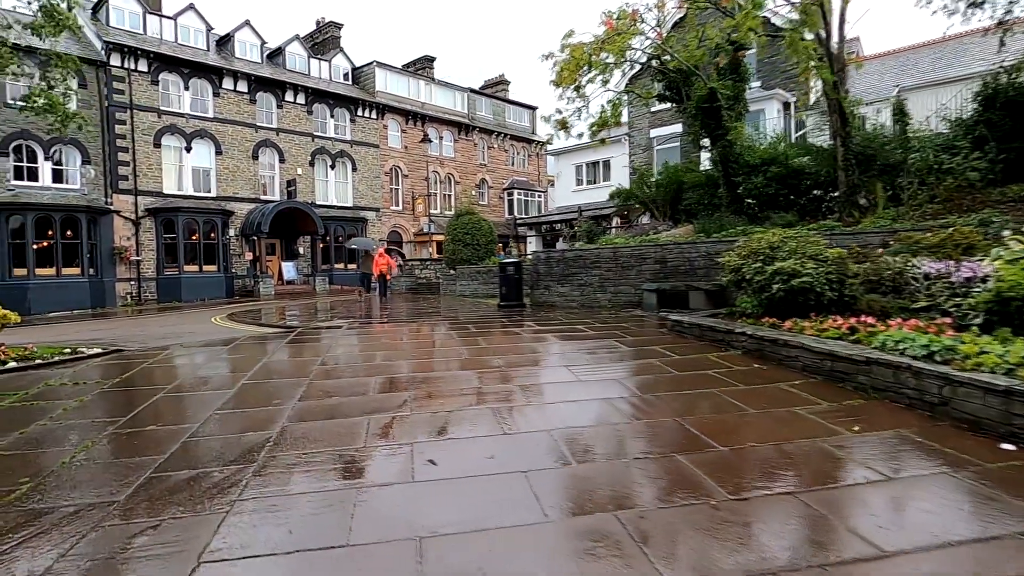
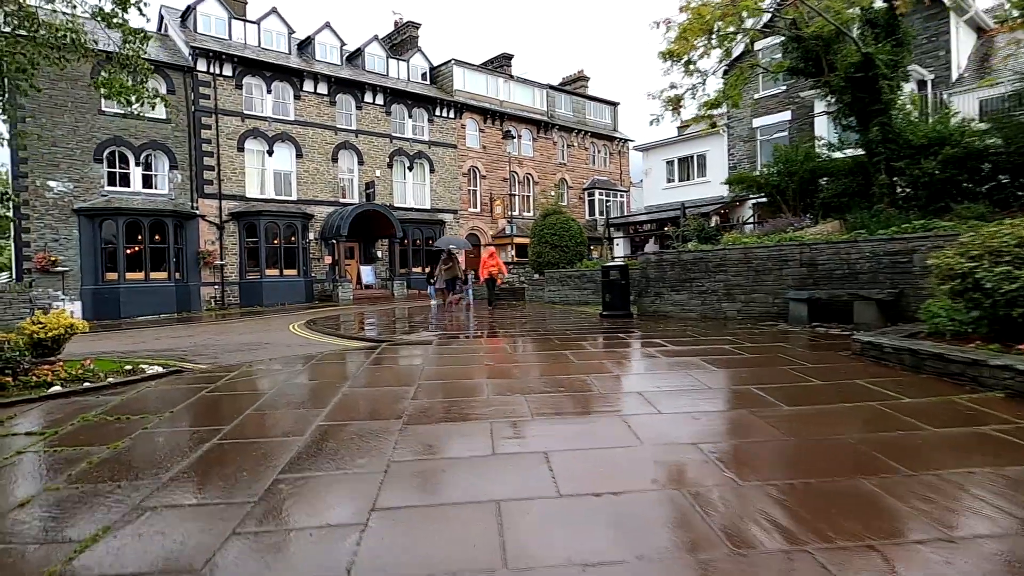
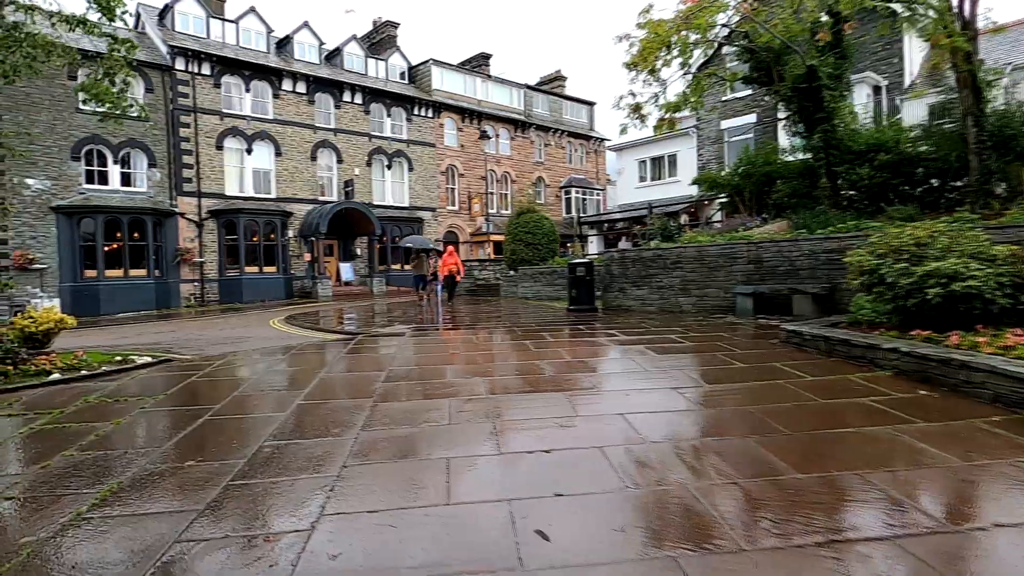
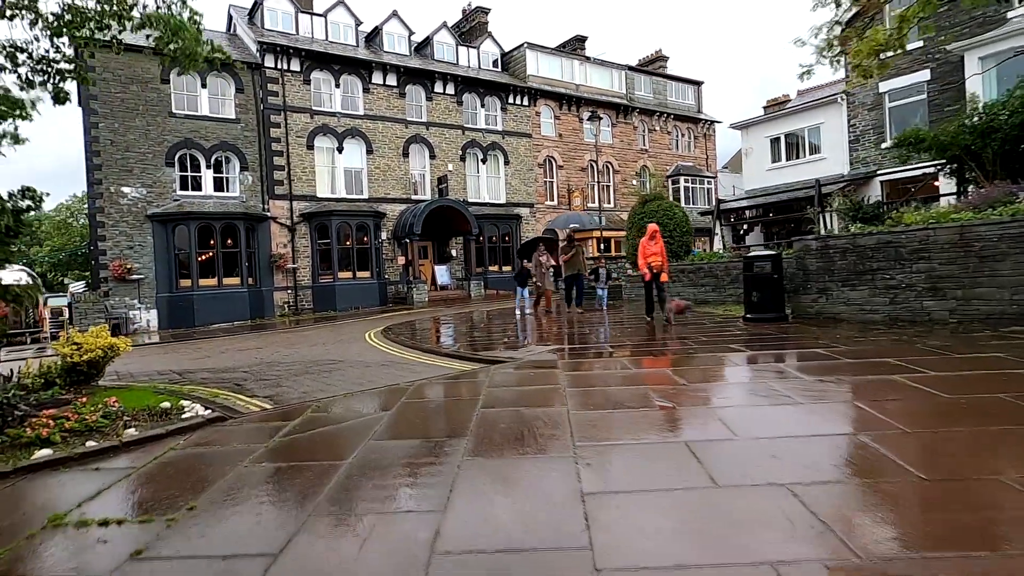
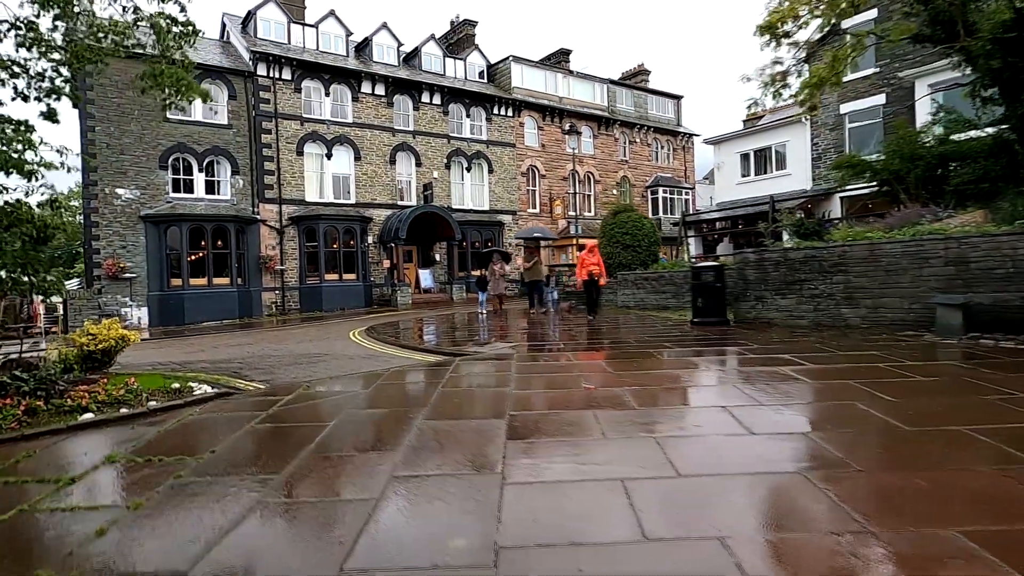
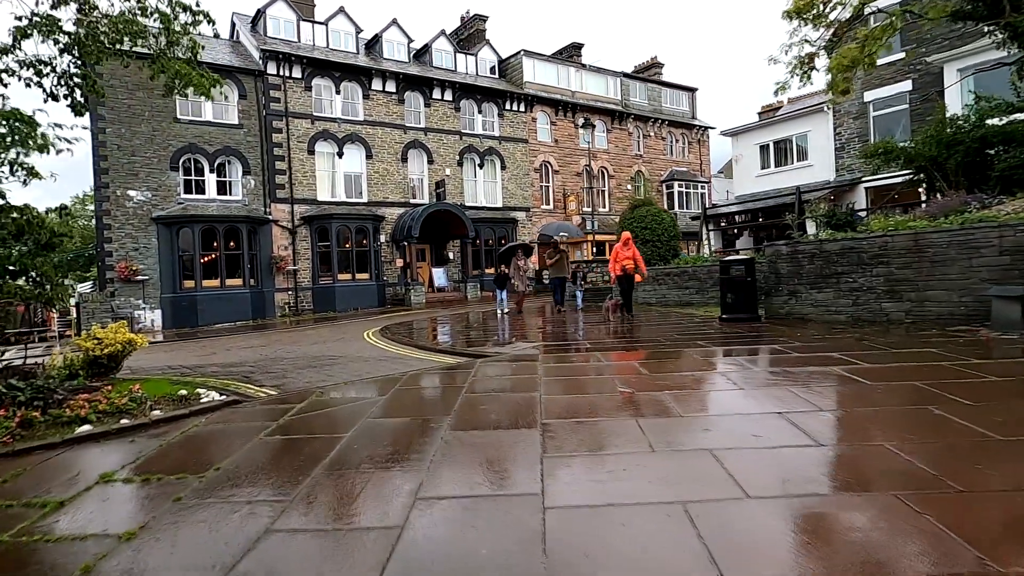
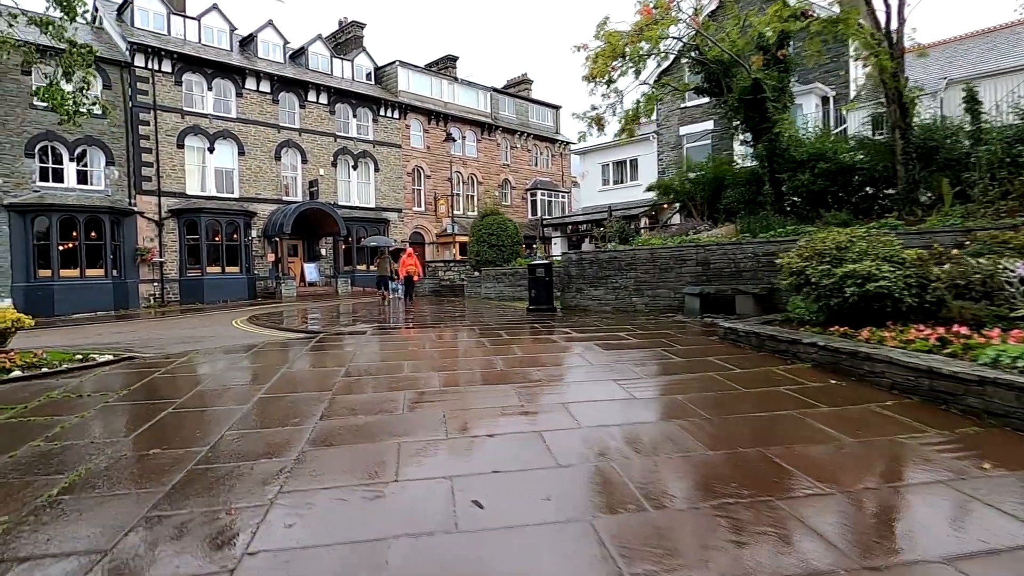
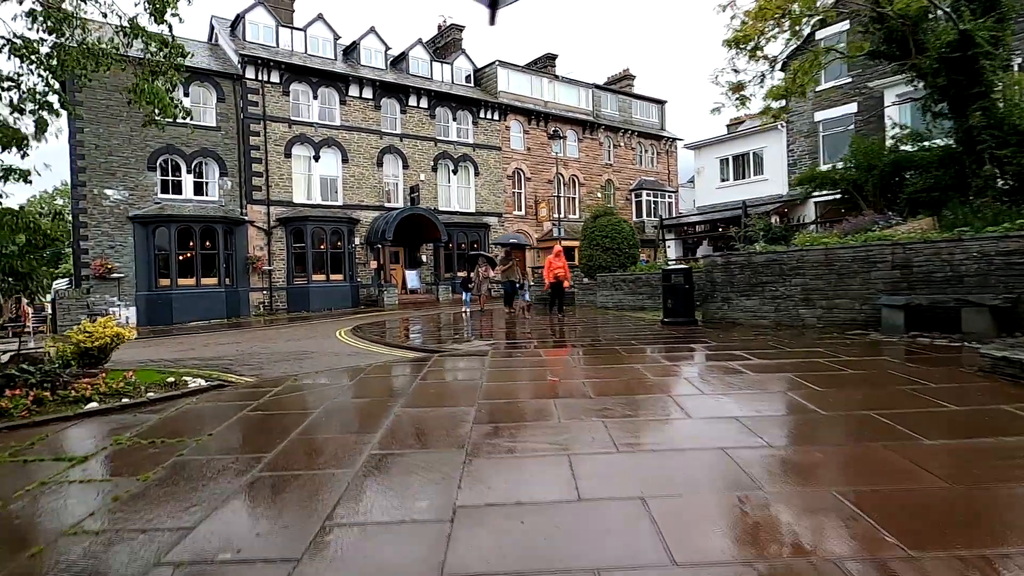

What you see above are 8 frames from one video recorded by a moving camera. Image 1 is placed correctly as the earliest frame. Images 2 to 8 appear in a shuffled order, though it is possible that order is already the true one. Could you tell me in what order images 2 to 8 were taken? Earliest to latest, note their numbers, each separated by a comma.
7, 3, 2, 8, 5, 6, 4
